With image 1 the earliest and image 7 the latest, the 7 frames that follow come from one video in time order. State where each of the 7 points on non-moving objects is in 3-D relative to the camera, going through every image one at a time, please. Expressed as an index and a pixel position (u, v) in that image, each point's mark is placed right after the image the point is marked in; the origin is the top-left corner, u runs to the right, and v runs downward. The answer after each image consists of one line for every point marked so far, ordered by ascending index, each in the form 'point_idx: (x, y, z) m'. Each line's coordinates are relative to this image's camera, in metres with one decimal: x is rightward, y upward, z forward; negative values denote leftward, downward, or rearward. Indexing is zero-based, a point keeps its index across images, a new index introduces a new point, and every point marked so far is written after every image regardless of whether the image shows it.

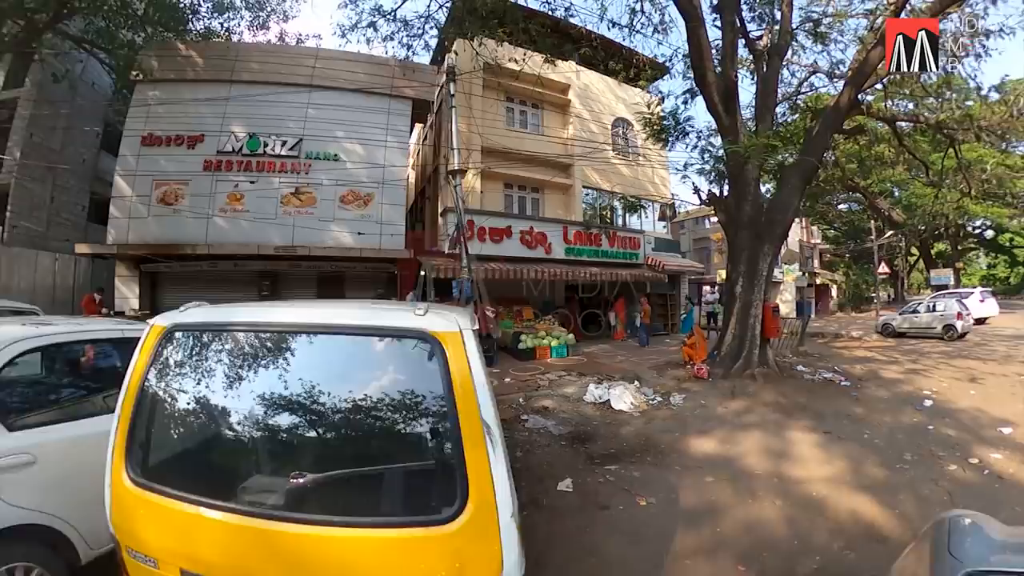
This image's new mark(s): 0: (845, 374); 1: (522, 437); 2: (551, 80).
0: (+6.7, -1.7, +10.4) m
1: (+0.1, -1.9, +6.5) m
2: (+0.7, +5.2, +12.9) m
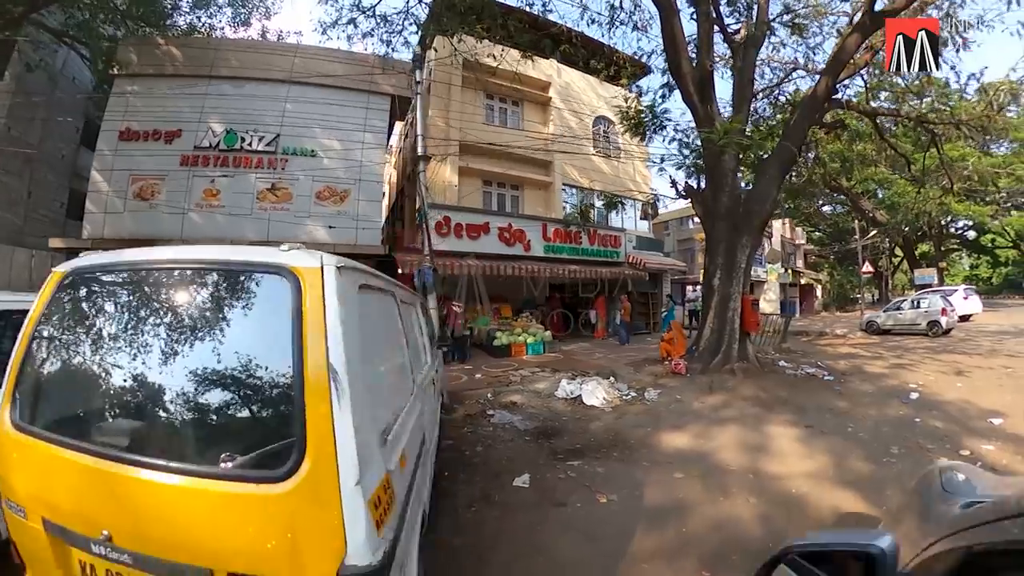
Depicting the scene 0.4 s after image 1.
0: (+6.3, -1.7, +10.4) m
1: (-0.3, -1.9, +6.5) m
2: (+0.3, +5.3, +12.8) m
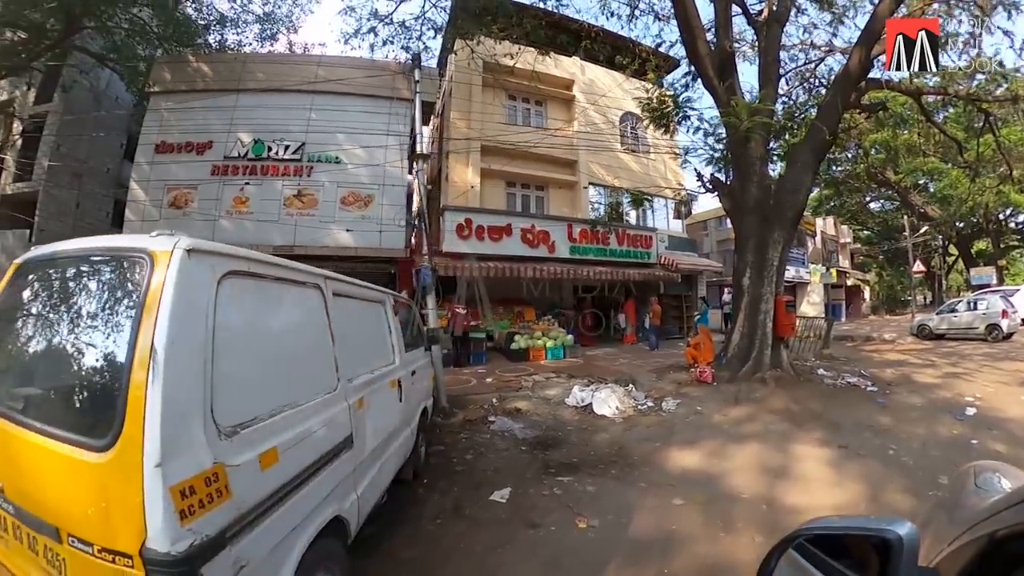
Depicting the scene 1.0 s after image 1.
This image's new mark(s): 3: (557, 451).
0: (+6.6, -1.7, +9.4) m
1: (-0.4, -1.9, +6.3) m
2: (+0.9, +5.2, +12.5) m
3: (+0.5, -1.9, +6.0) m
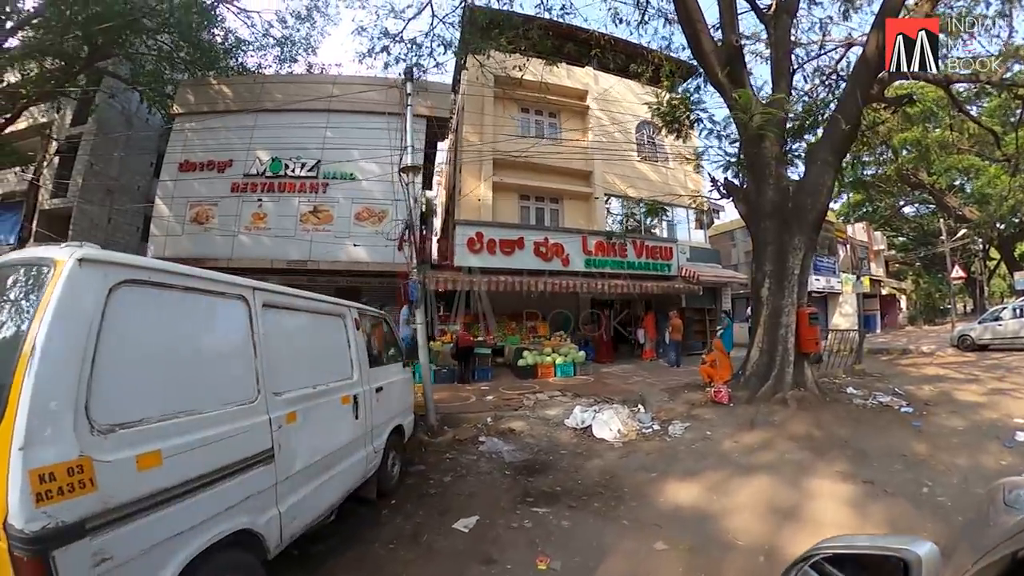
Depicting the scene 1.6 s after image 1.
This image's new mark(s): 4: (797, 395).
0: (+6.7, -1.9, +8.6) m
1: (-0.6, -2.1, +6.1) m
2: (+1.2, +4.9, +12.4) m
3: (+0.3, -2.1, +5.7) m
4: (+4.7, -1.8, +8.4) m
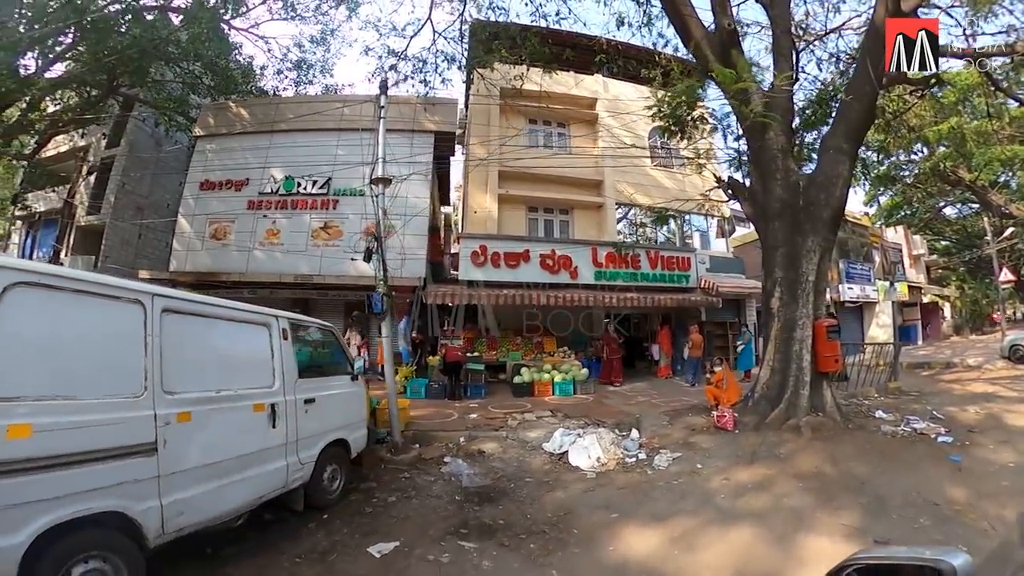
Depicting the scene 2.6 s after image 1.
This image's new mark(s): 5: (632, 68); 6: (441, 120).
0: (+6.4, -2.1, +7.6) m
1: (-1.1, -2.2, +5.9) m
2: (+1.4, +4.6, +12.1) m
3: (-0.2, -2.2, +5.4) m
4: (+4.4, -2.0, +7.5) m
5: (+2.6, +4.8, +11.1) m
6: (-1.7, +3.9, +11.8) m
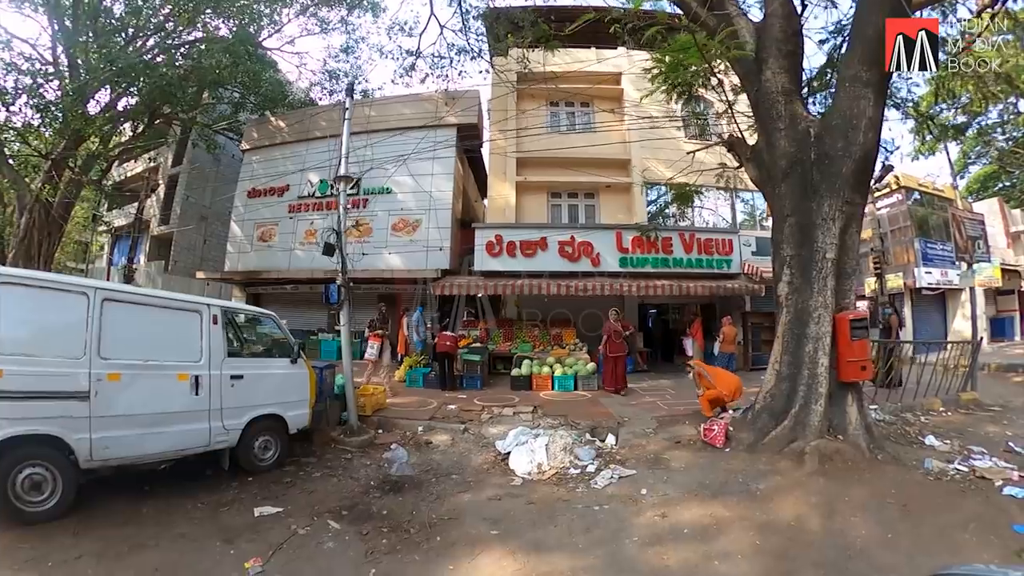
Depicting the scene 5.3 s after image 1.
0: (+5.7, -1.9, +5.8) m
1: (-1.9, -2.2, +6.0) m
2: (+1.9, +4.8, +11.3) m
3: (-1.2, -2.2, +5.4) m
4: (+3.8, -1.8, +6.3) m
5: (+2.7, +5.0, +10.0) m
6: (-1.2, +4.1, +11.8) m
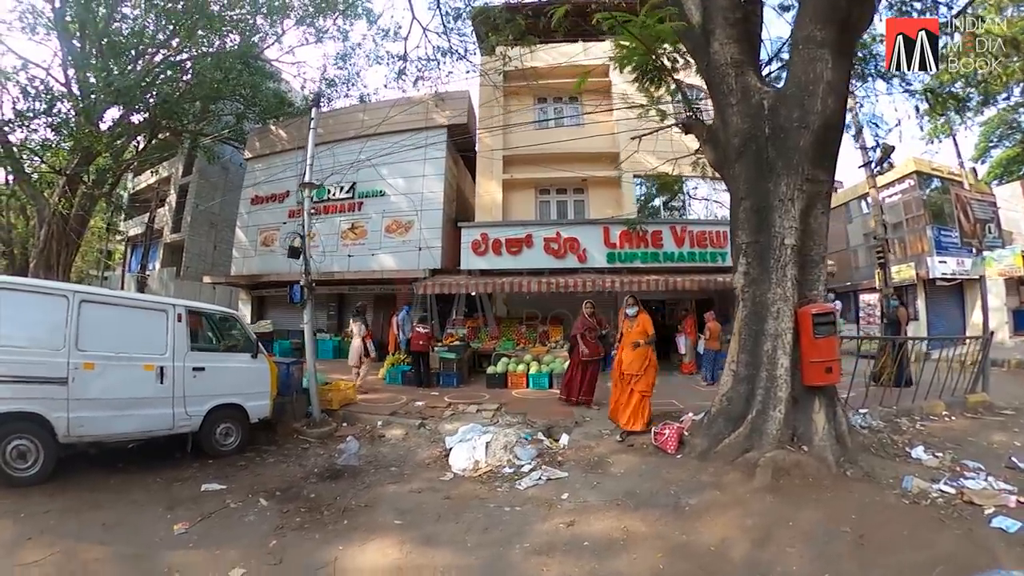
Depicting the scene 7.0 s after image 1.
0: (+4.9, -1.7, +5.1) m
1: (-2.7, -2.2, +6.1) m
2: (+1.6, +4.9, +11.0) m
3: (-2.0, -2.2, +5.4) m
4: (+3.0, -1.7, +5.7) m
5: (+2.3, +5.1, +9.6) m
6: (-1.4, +4.1, +11.8) m
